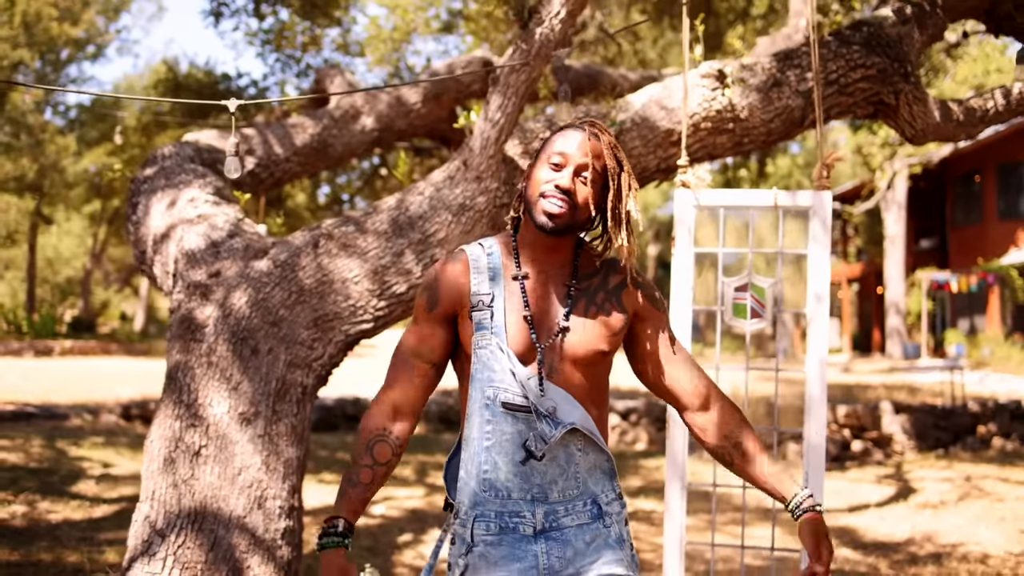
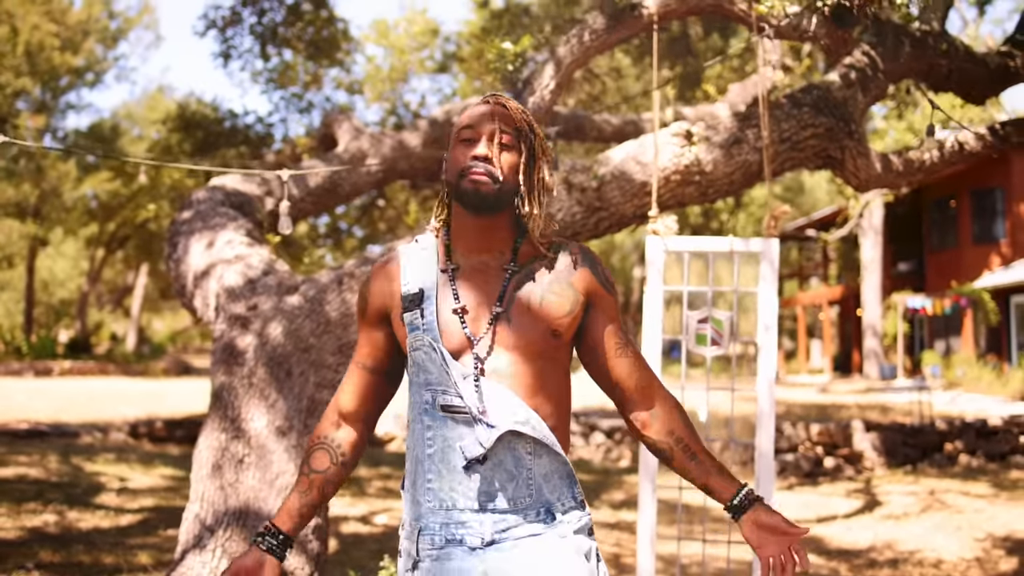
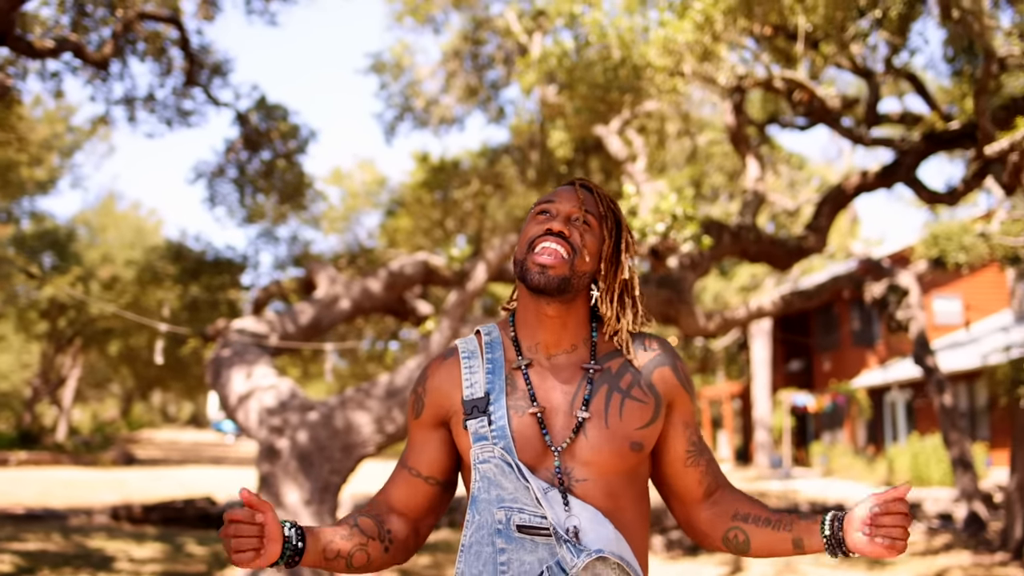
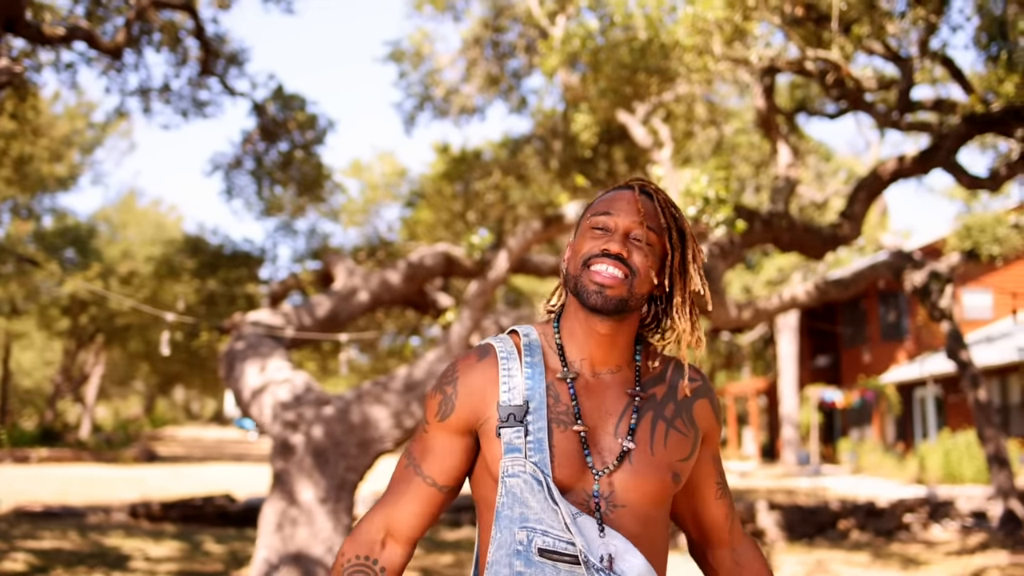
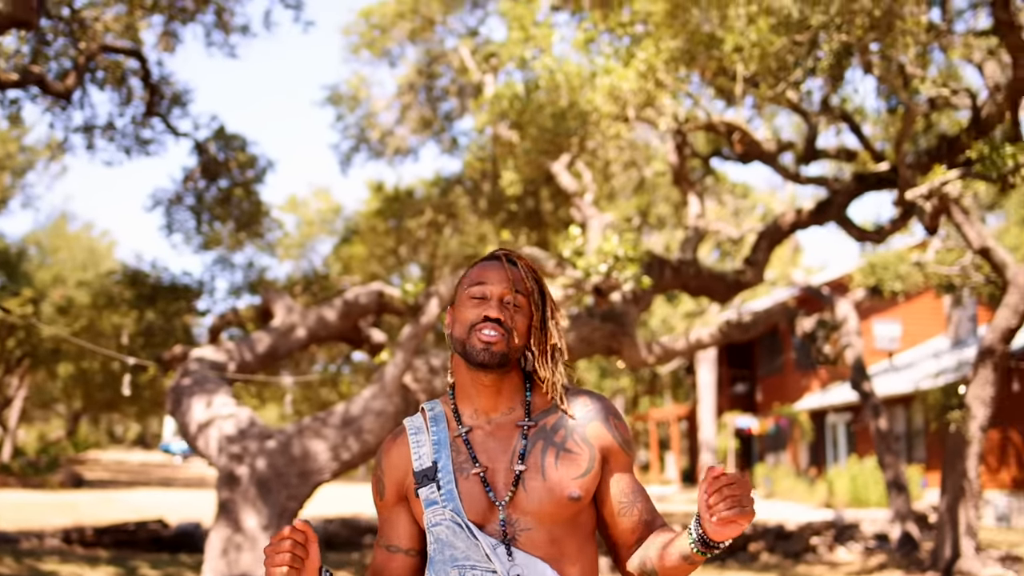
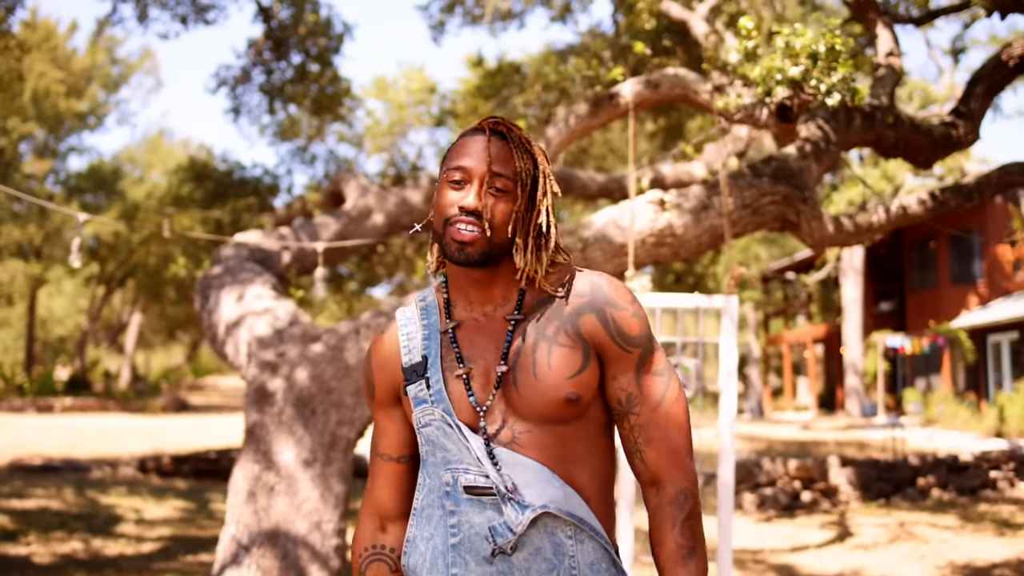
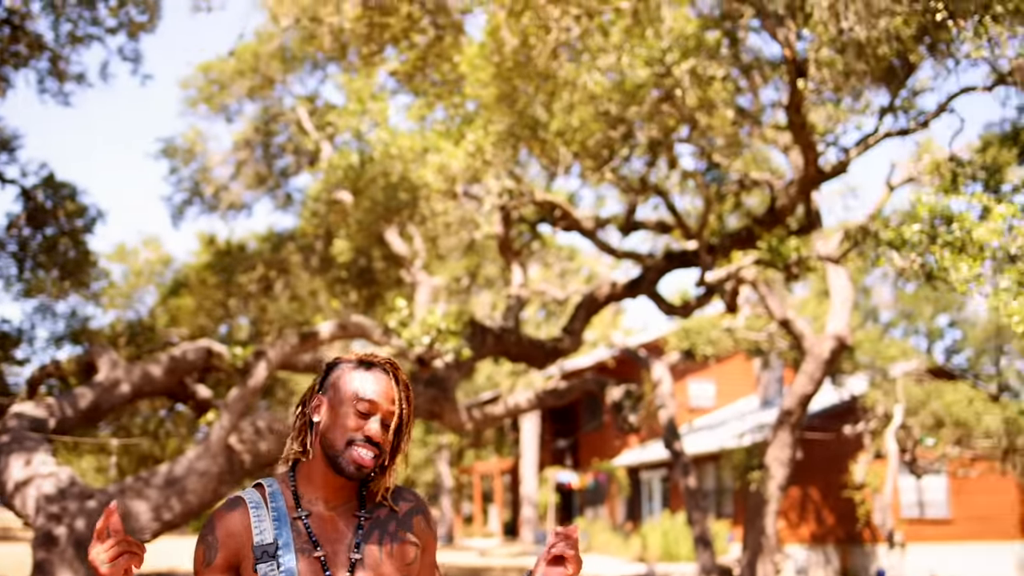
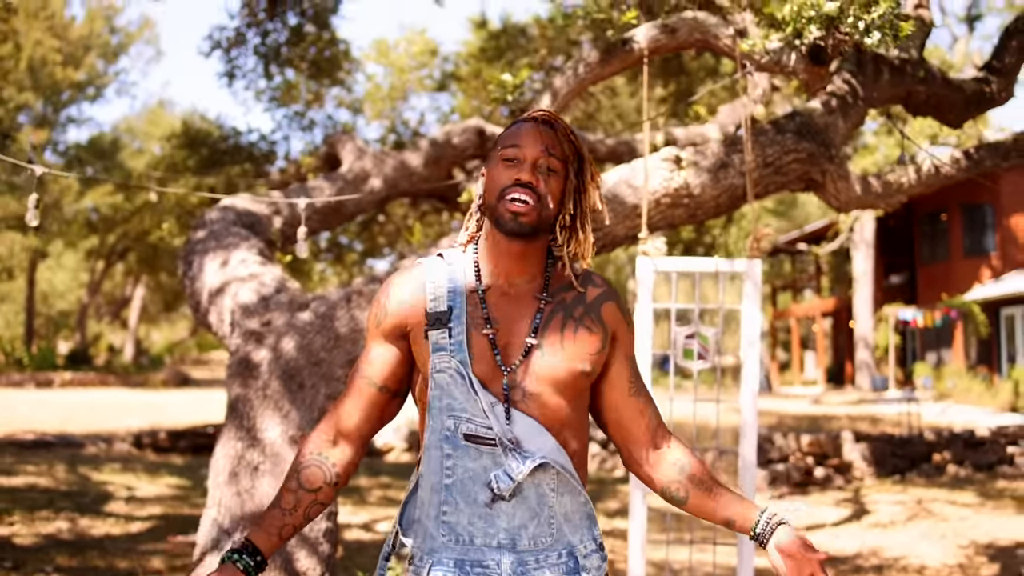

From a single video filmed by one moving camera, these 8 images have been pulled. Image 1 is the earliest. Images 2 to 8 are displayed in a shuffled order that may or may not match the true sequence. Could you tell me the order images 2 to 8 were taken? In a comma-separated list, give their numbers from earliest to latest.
2, 8, 6, 4, 3, 5, 7
